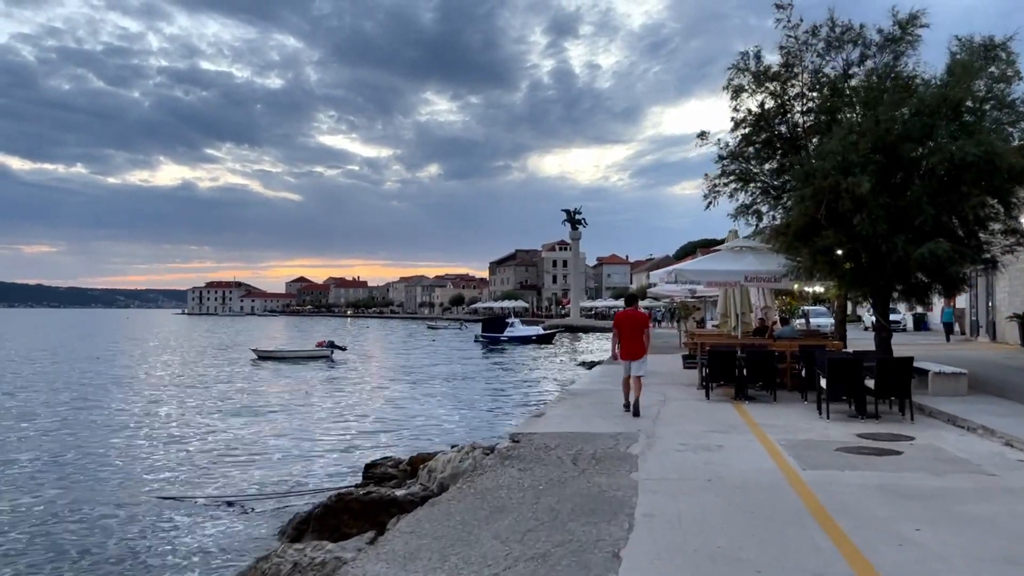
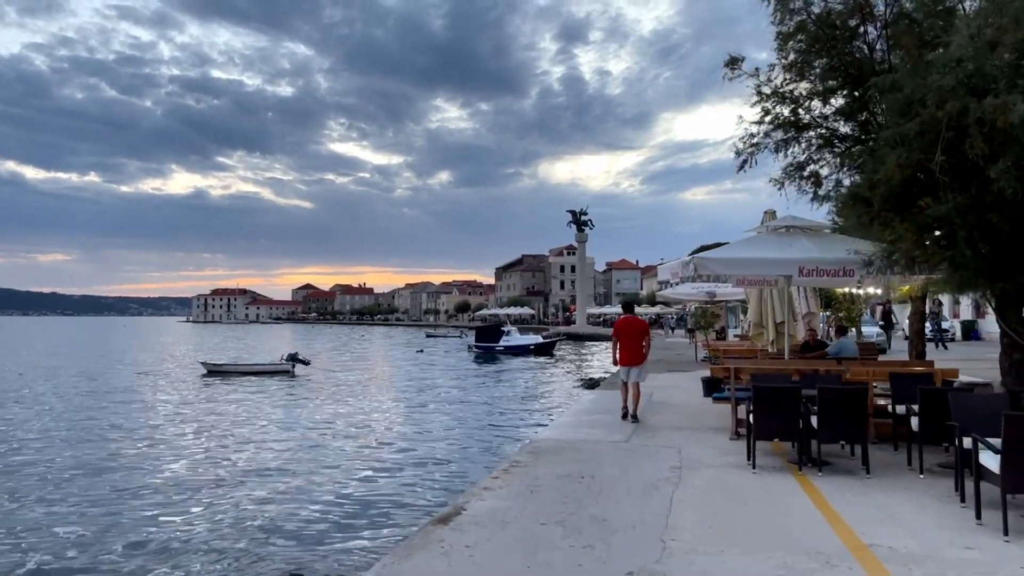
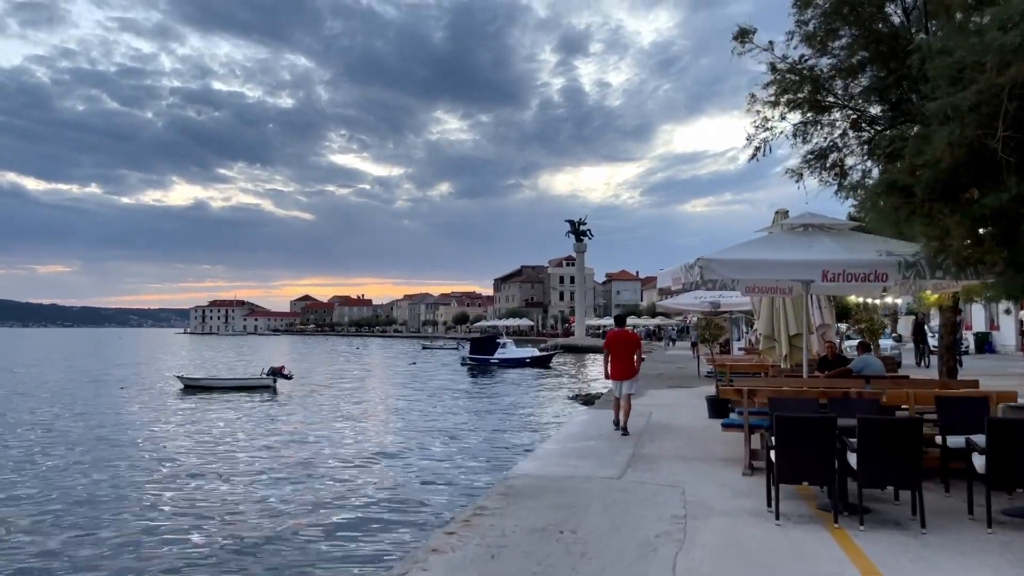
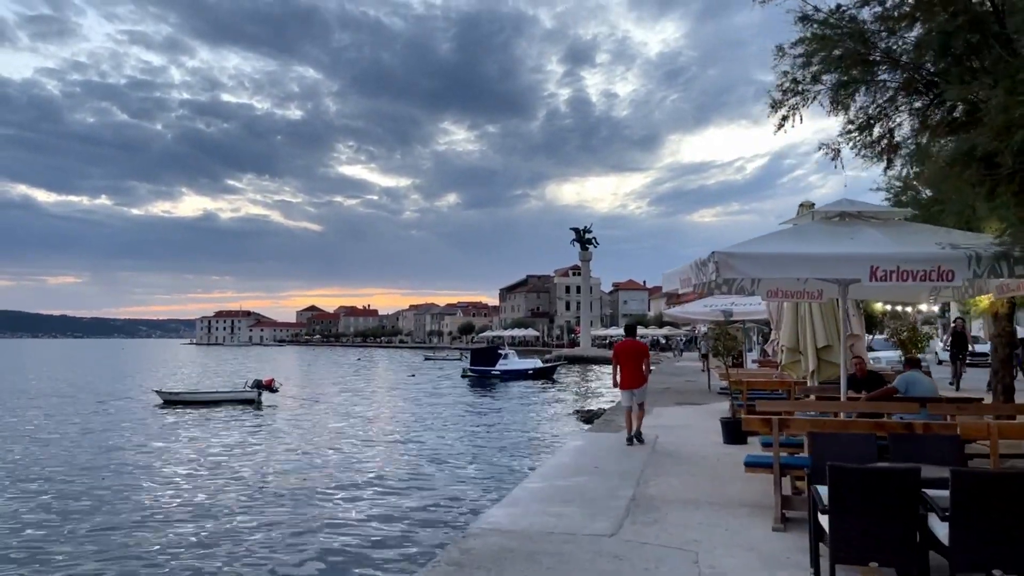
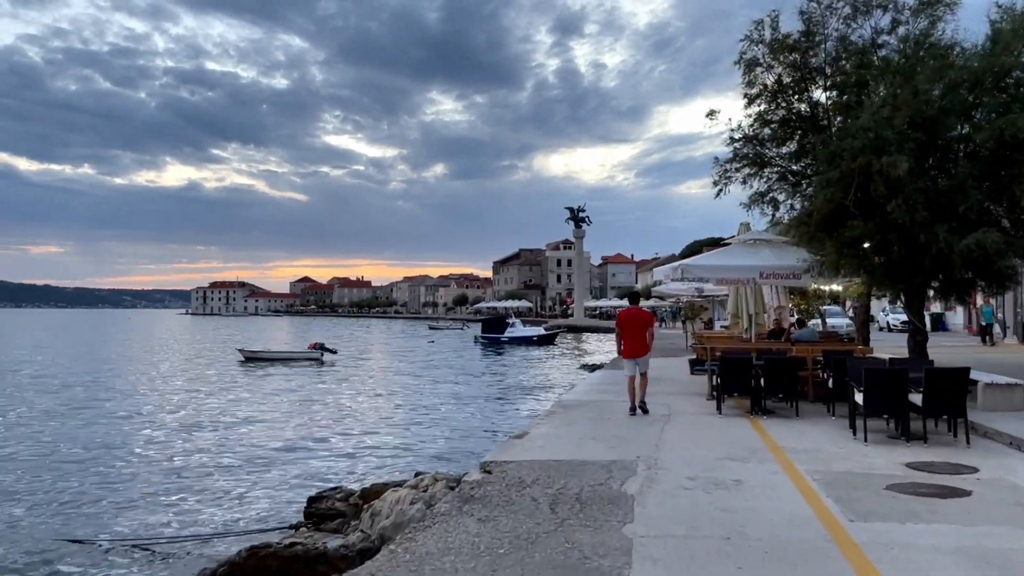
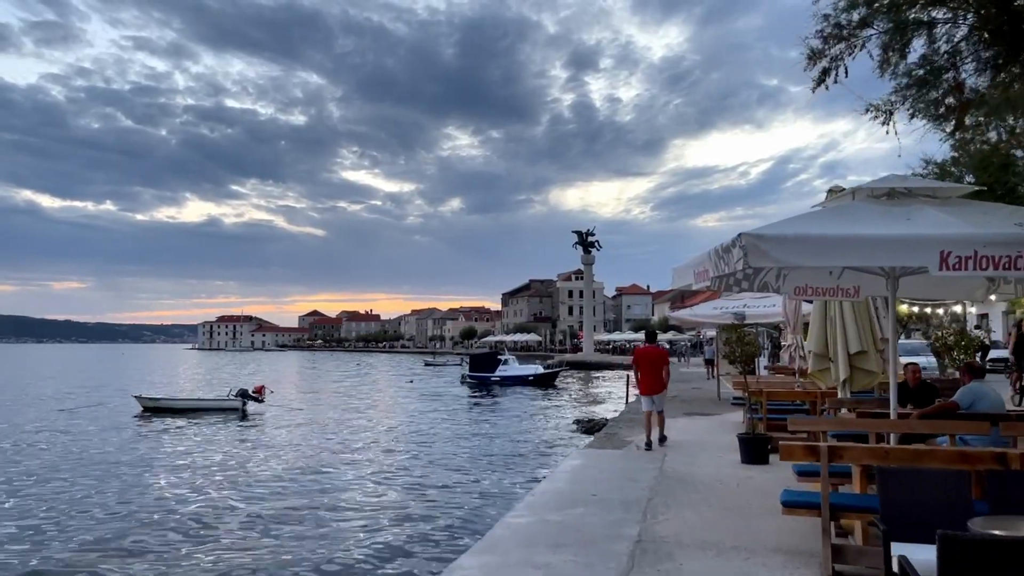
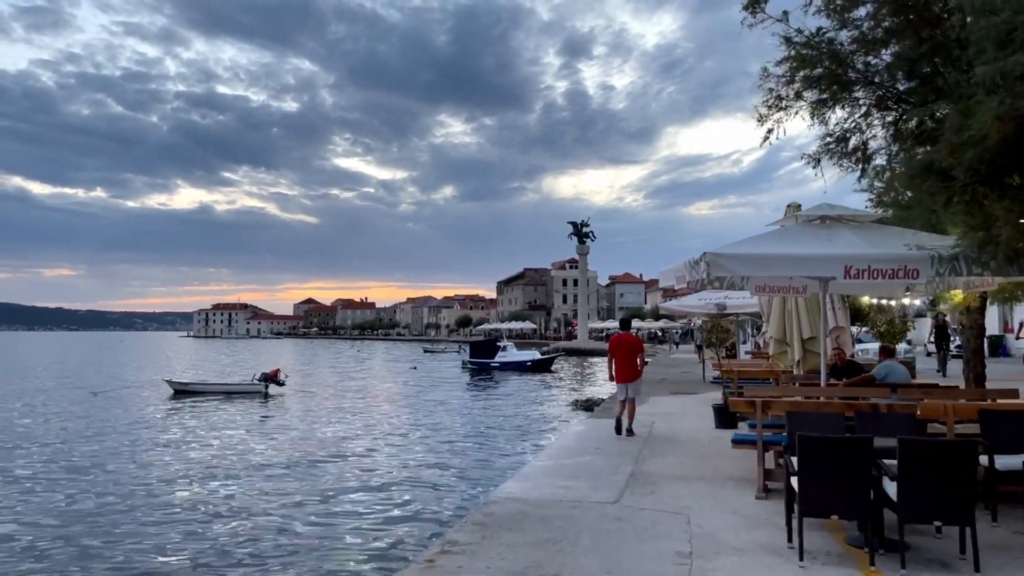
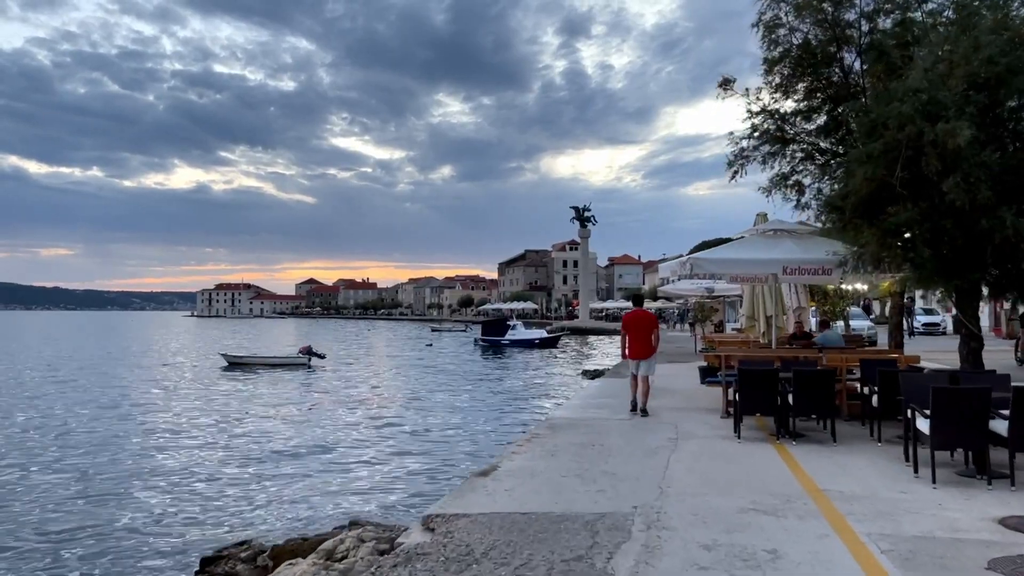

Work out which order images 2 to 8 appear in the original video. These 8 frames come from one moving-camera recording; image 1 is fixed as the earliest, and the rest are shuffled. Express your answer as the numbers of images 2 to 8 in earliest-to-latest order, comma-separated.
5, 8, 2, 3, 7, 4, 6
